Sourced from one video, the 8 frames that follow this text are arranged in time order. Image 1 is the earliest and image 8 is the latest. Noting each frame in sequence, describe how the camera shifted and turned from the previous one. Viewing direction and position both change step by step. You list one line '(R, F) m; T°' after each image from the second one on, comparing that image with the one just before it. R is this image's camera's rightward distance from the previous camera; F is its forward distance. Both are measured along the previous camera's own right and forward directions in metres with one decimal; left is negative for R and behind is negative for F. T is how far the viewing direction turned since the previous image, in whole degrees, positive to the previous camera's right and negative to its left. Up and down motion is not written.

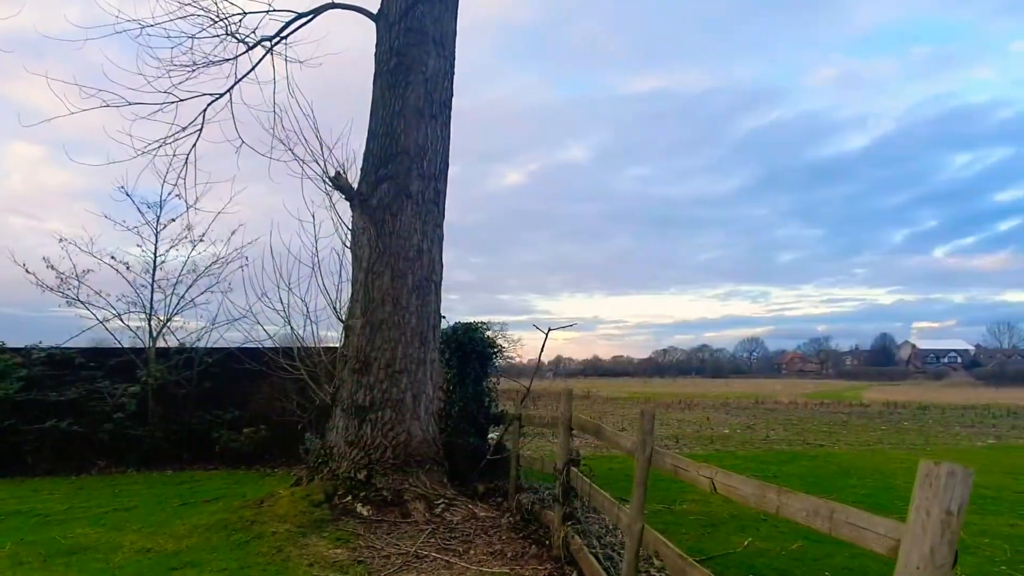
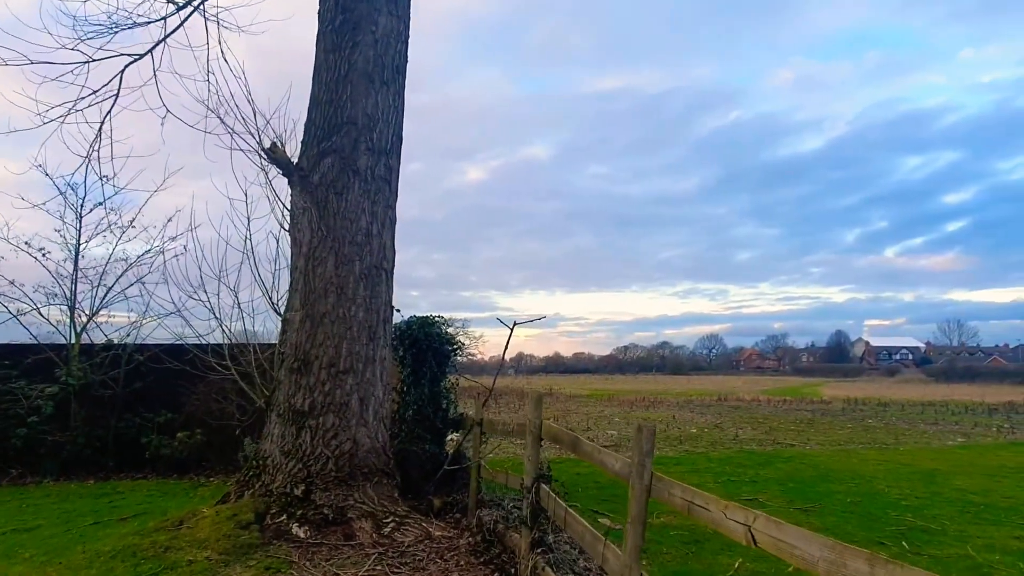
(0.0, +0.8) m; +3°
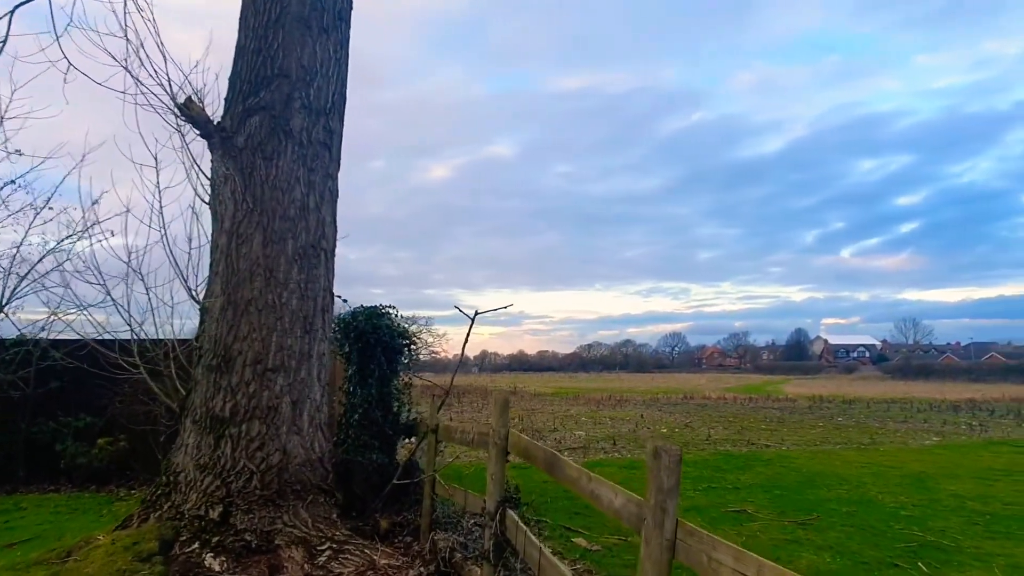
(0.0, +0.9) m; +3°
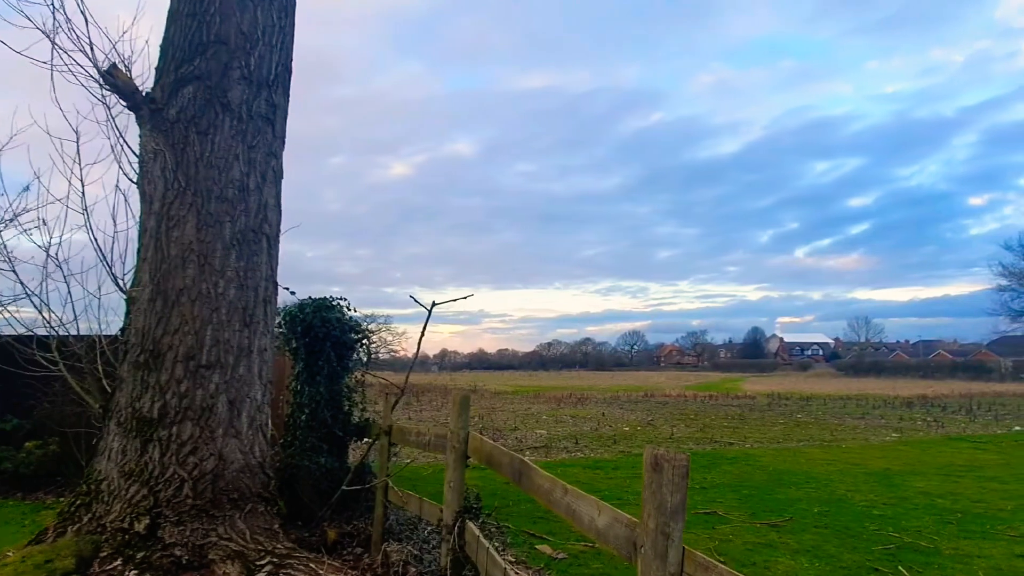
(0.0, +0.4) m; +3°
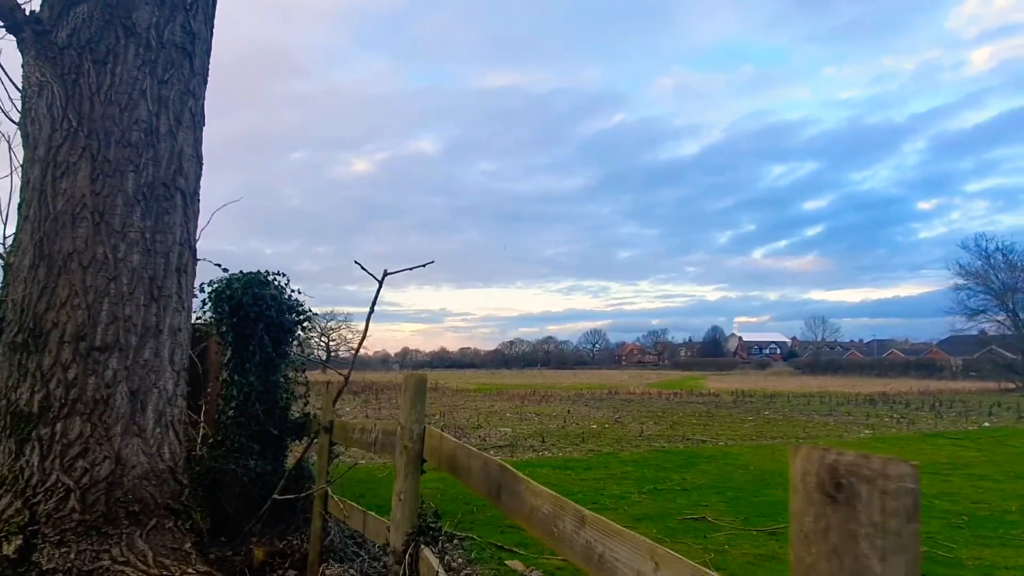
(0.0, +0.8) m; +3°
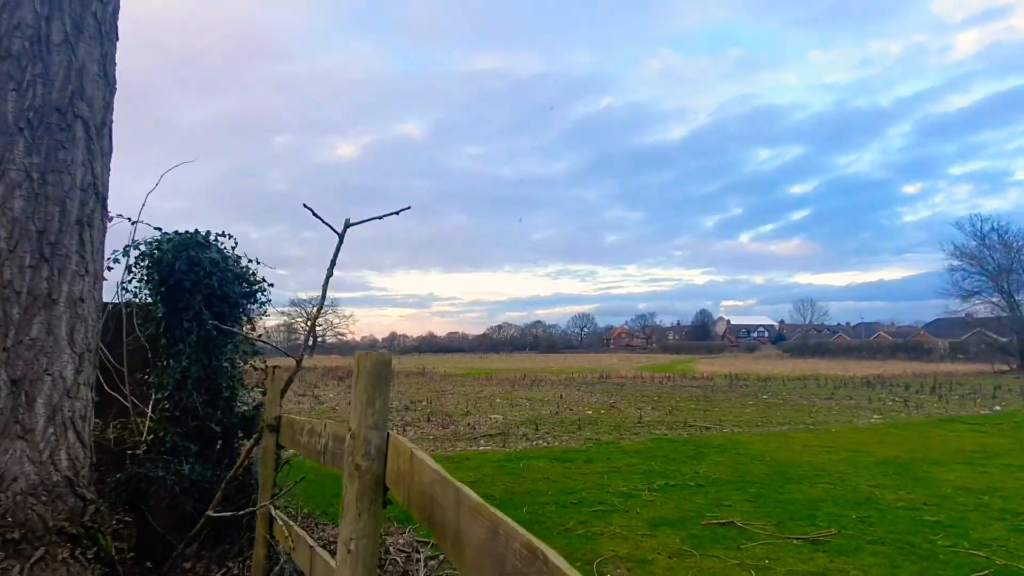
(-0.1, +0.9) m; +1°
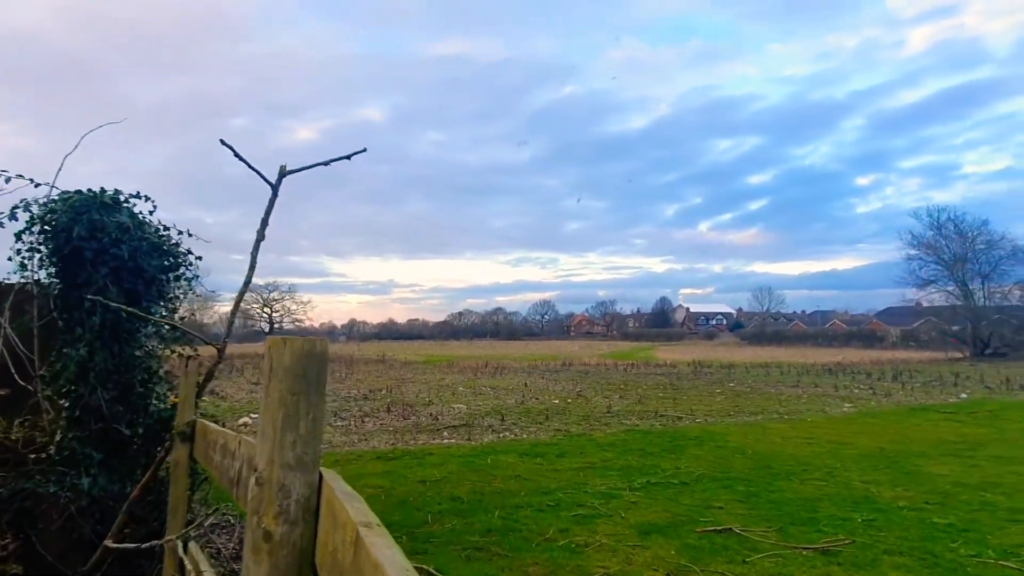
(-0.1, +0.6) m; +3°
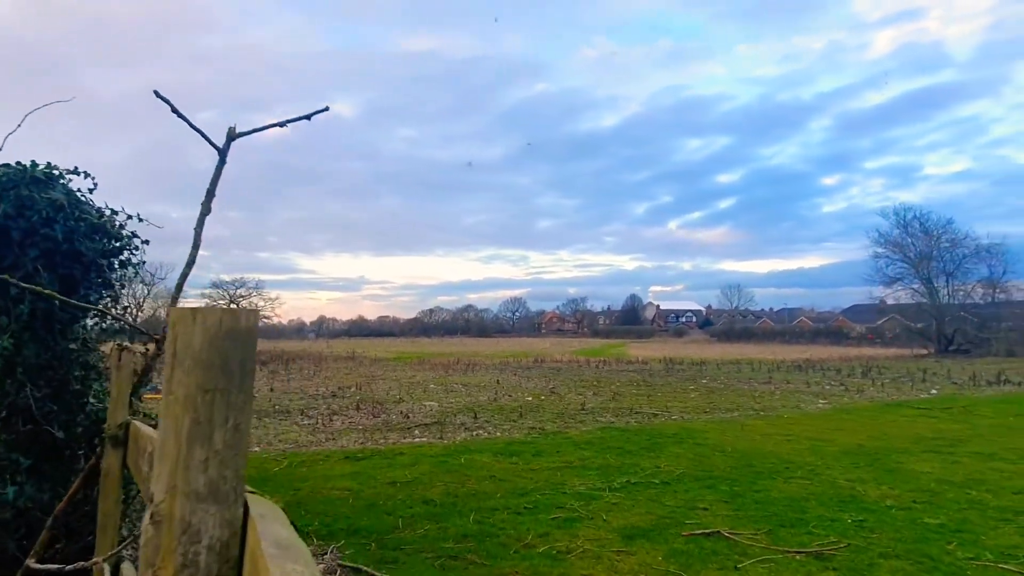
(0.0, +0.3) m; +2°
